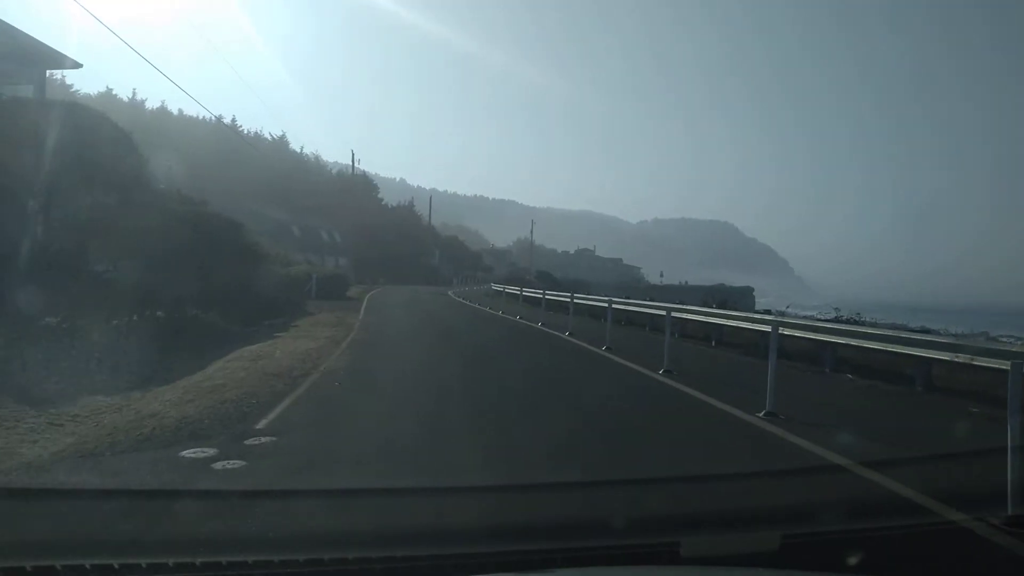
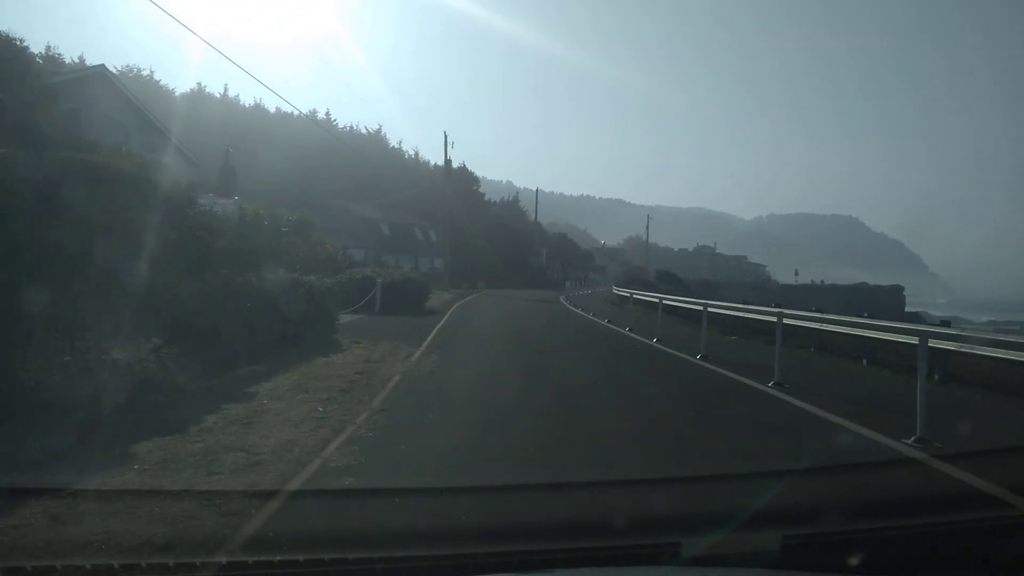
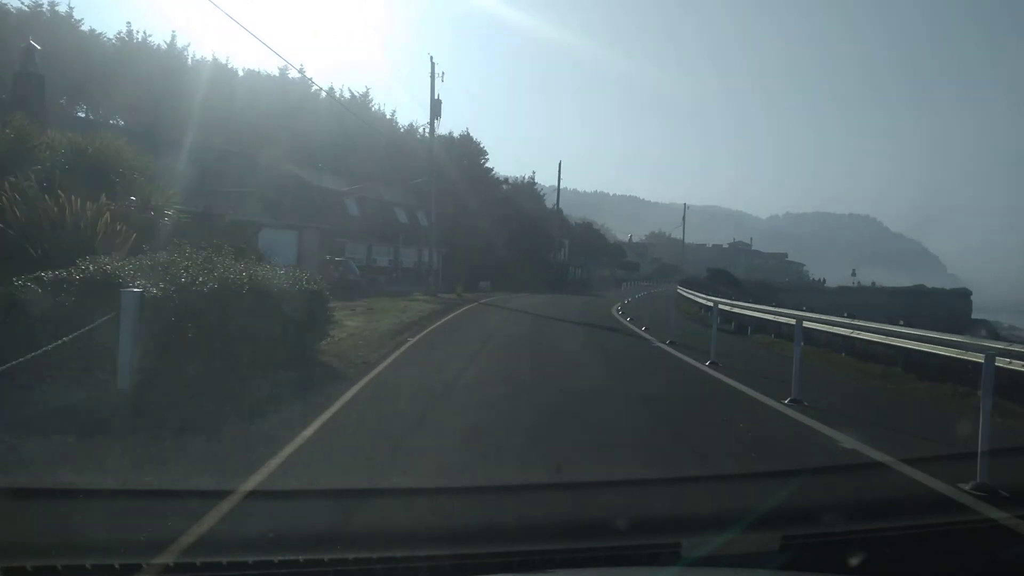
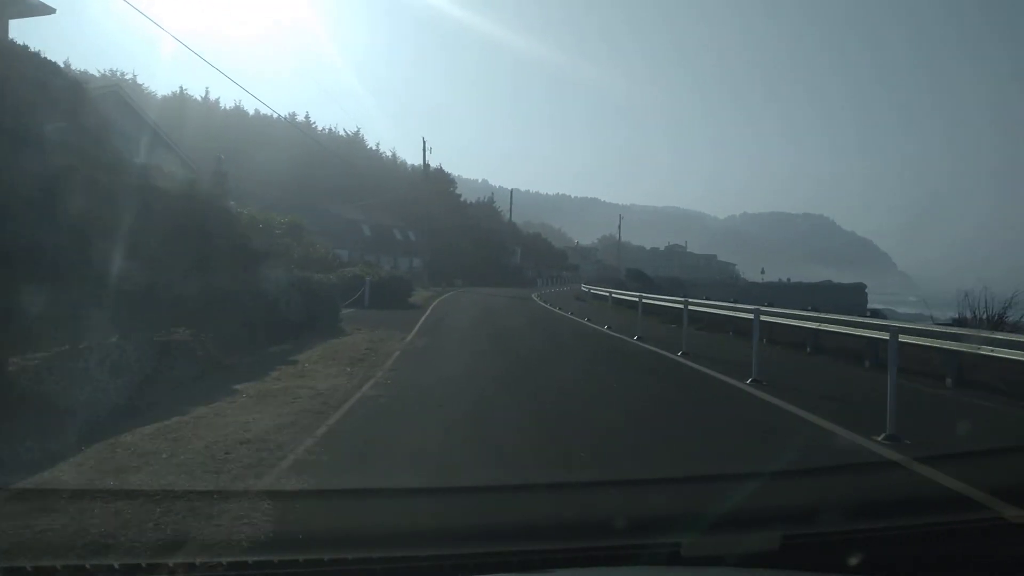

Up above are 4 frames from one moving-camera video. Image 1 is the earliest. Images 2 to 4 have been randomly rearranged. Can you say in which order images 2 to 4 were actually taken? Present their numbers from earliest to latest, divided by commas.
4, 2, 3
